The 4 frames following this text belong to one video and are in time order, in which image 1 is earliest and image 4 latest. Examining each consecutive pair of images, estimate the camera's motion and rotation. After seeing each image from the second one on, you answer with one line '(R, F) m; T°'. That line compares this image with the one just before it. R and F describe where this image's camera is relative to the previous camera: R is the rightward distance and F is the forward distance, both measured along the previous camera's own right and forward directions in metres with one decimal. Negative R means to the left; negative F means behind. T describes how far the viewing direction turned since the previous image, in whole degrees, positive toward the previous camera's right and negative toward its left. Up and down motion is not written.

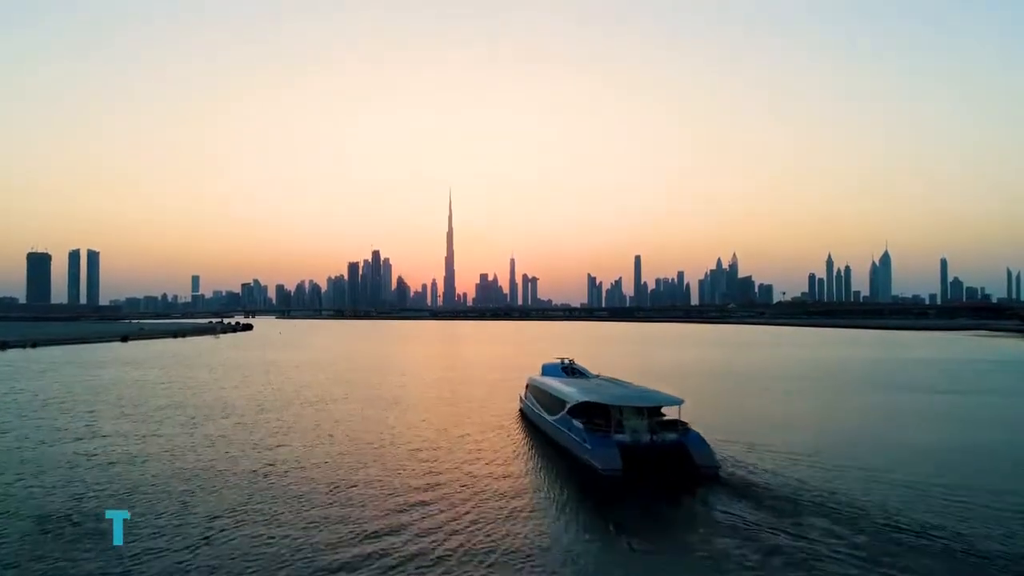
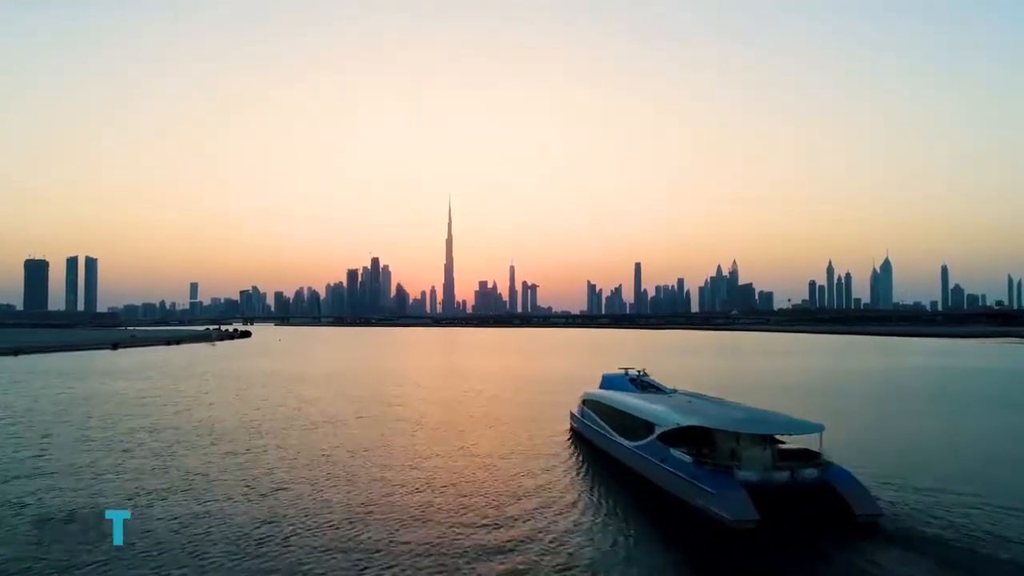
(-2.2, +6.7) m; 0°
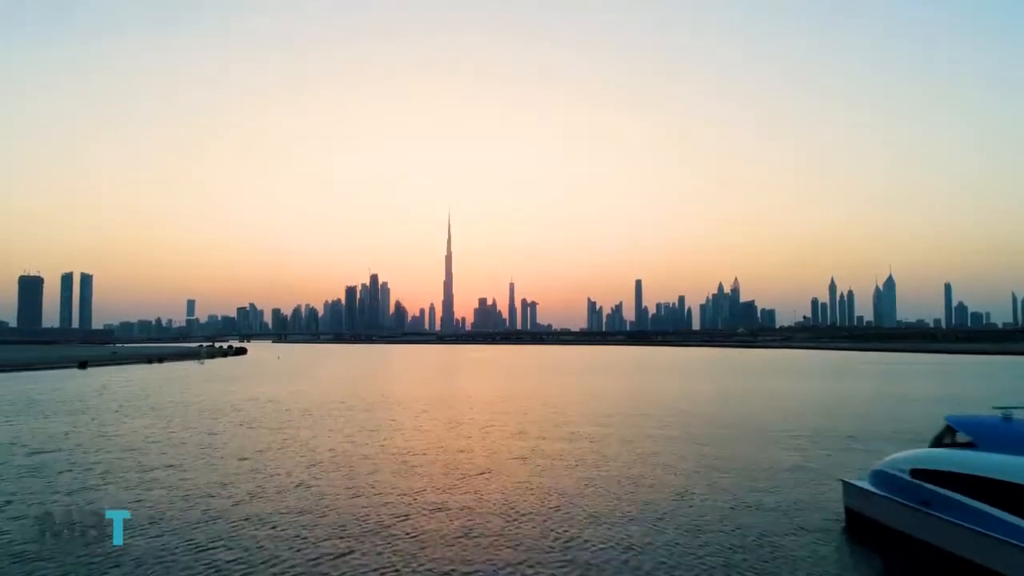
(-5.1, +16.5) m; 0°
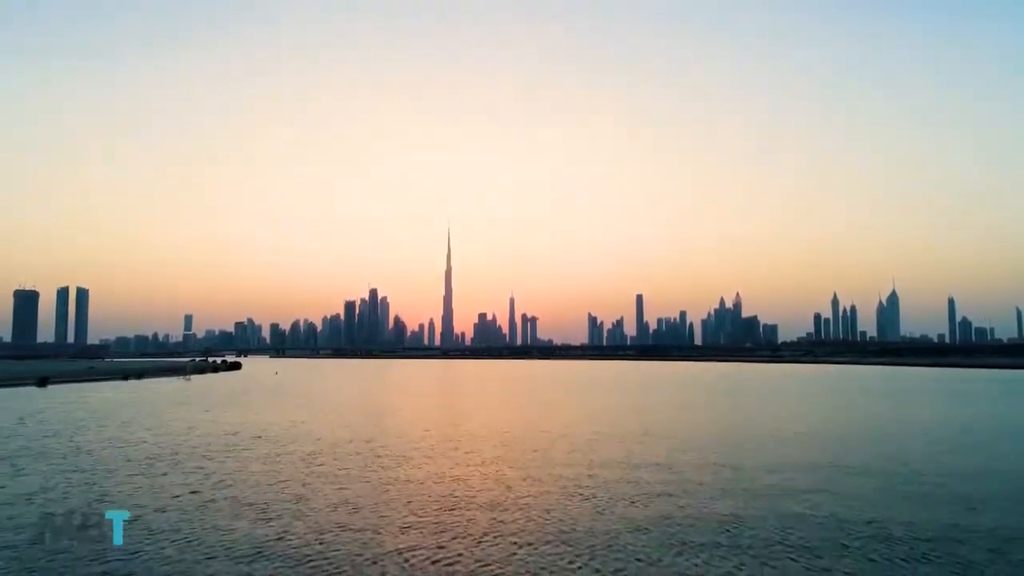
(-4.3, +14.6) m; 0°
